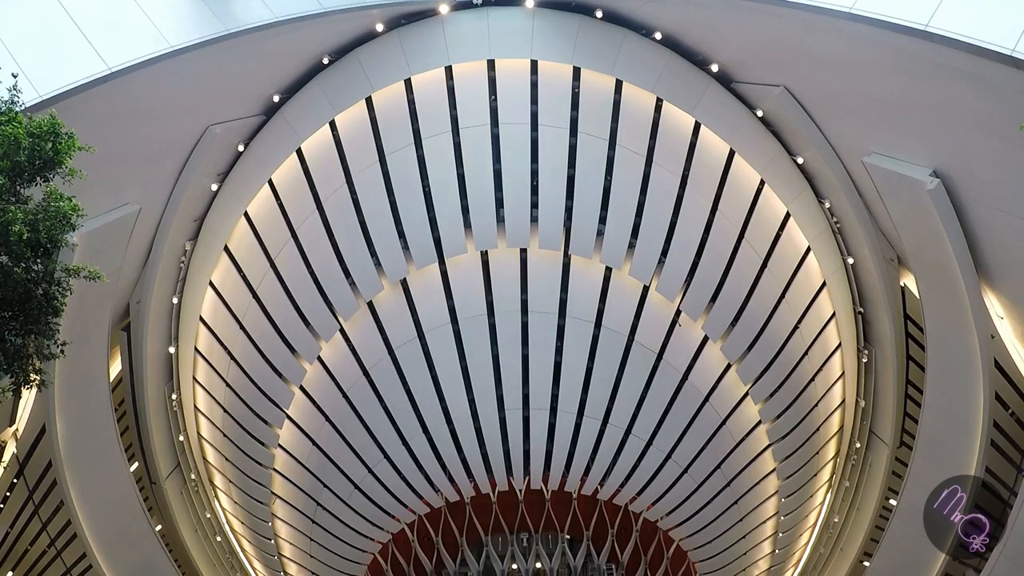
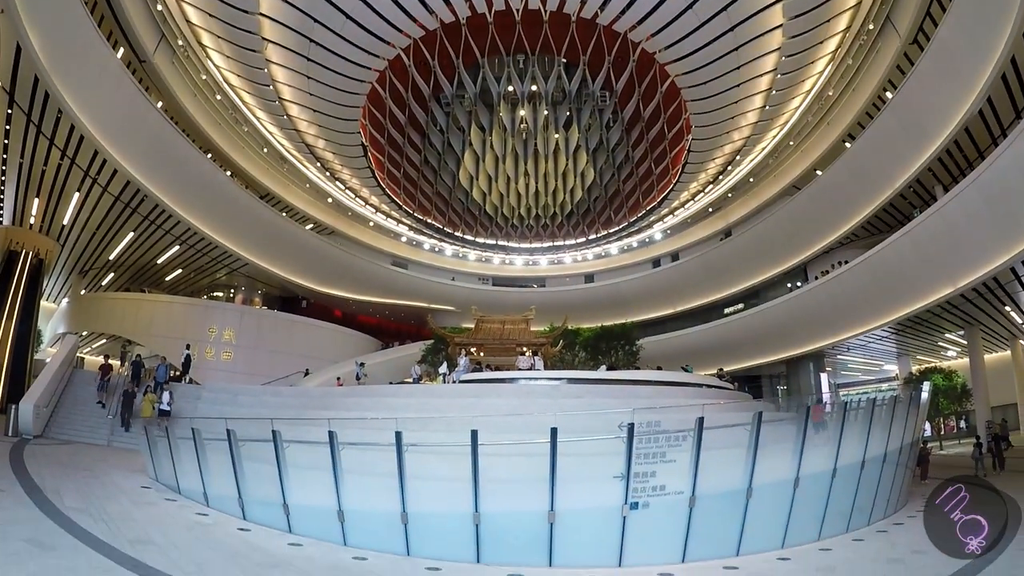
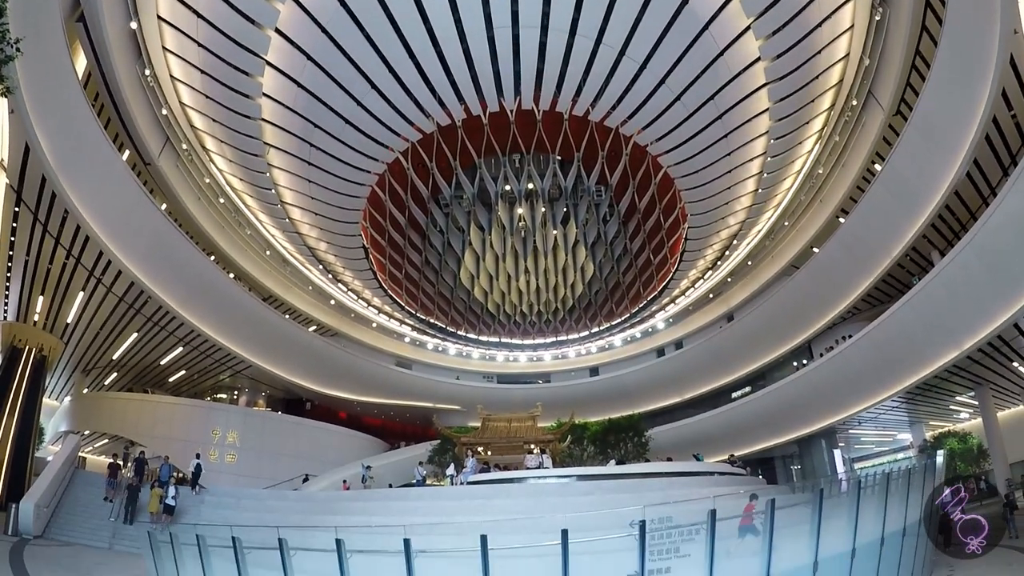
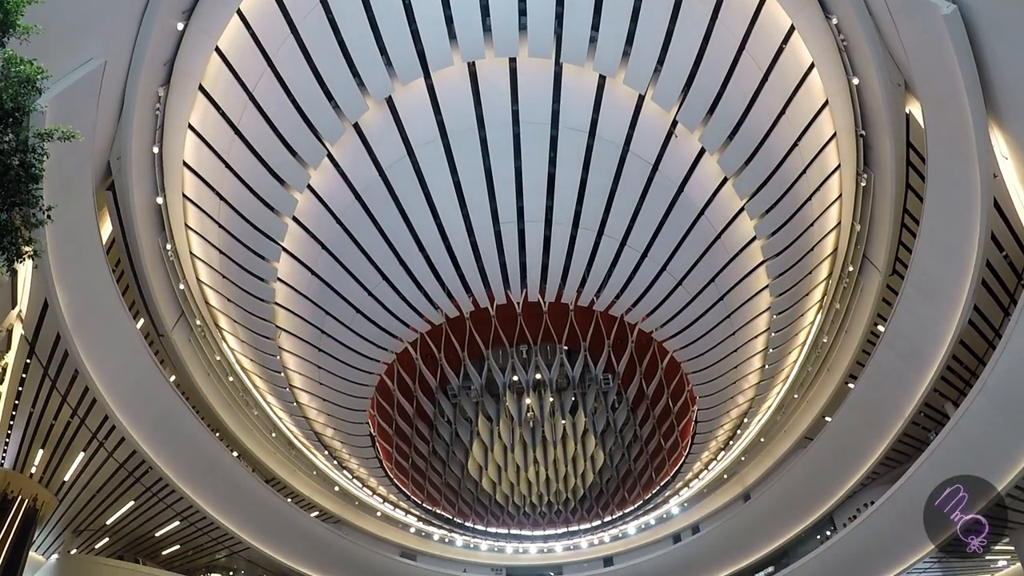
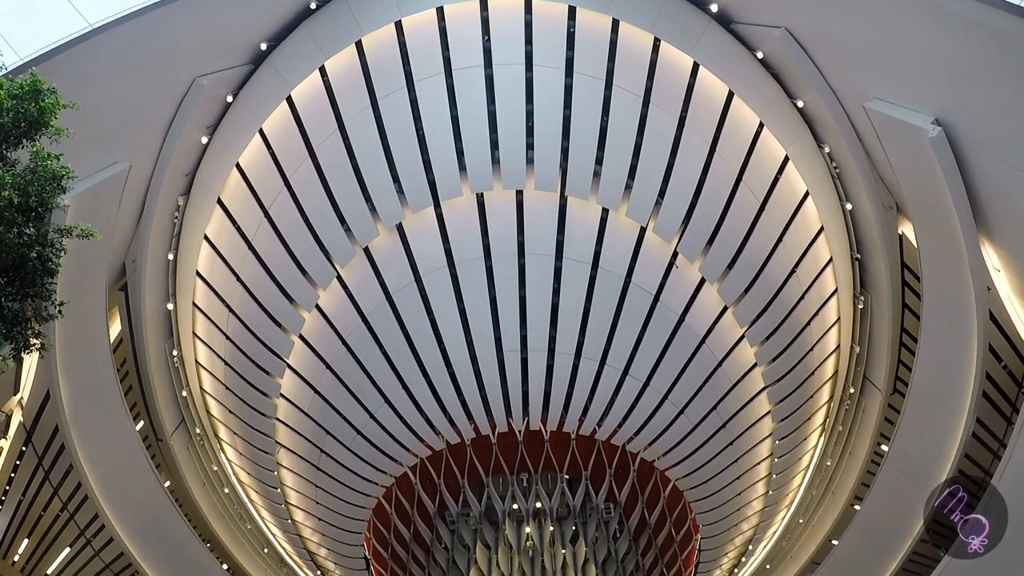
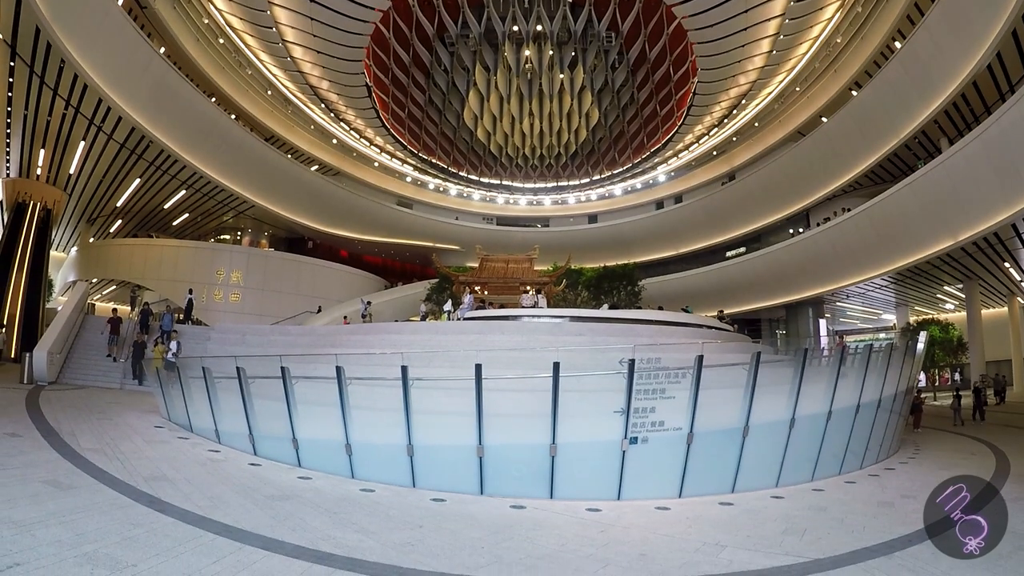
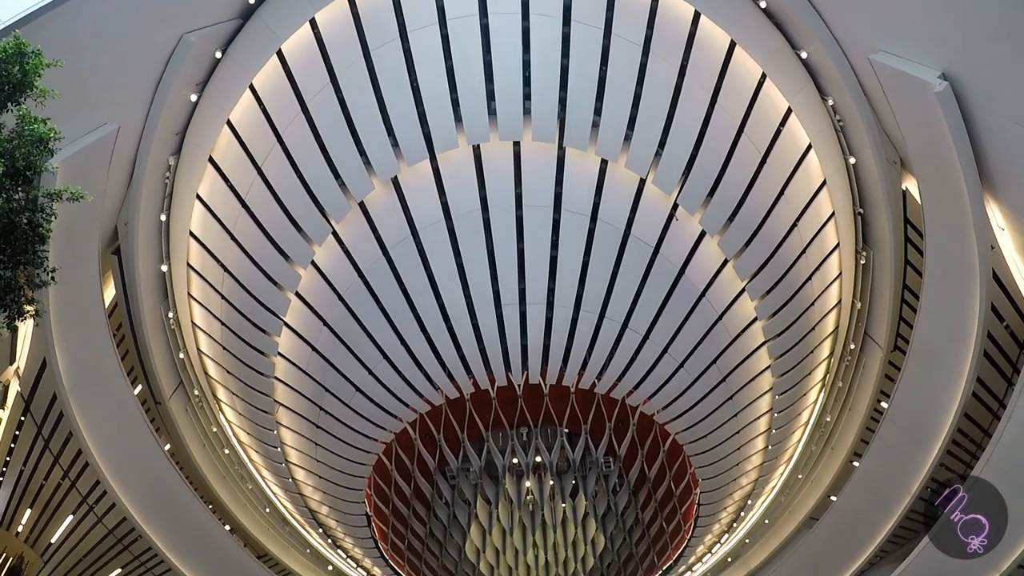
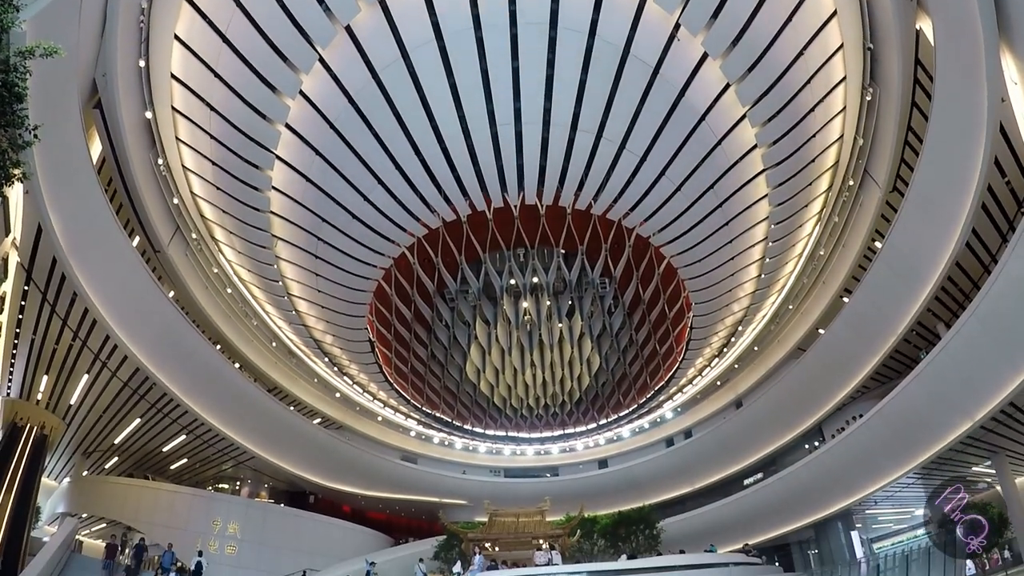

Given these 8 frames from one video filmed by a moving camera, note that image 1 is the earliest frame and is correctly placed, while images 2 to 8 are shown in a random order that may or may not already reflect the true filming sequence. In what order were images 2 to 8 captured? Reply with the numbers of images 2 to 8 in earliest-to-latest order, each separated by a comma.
5, 7, 4, 8, 3, 2, 6
